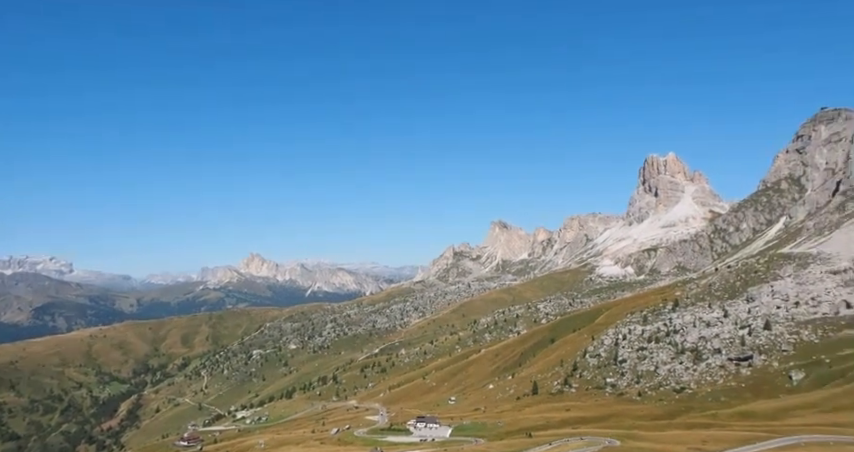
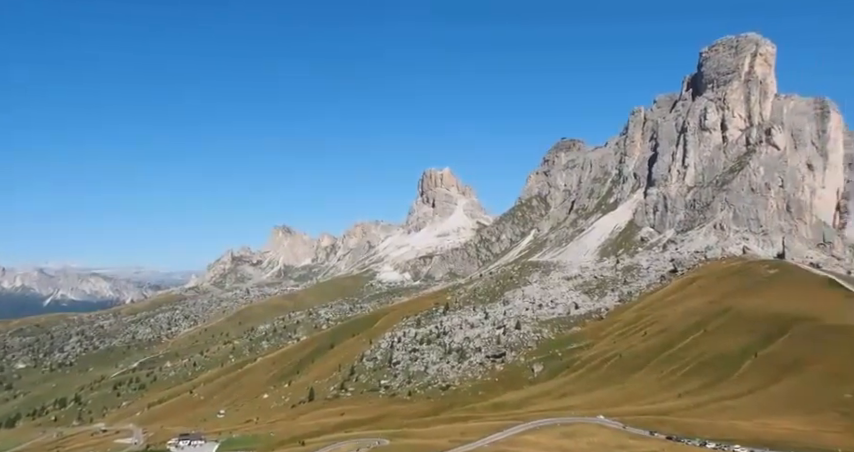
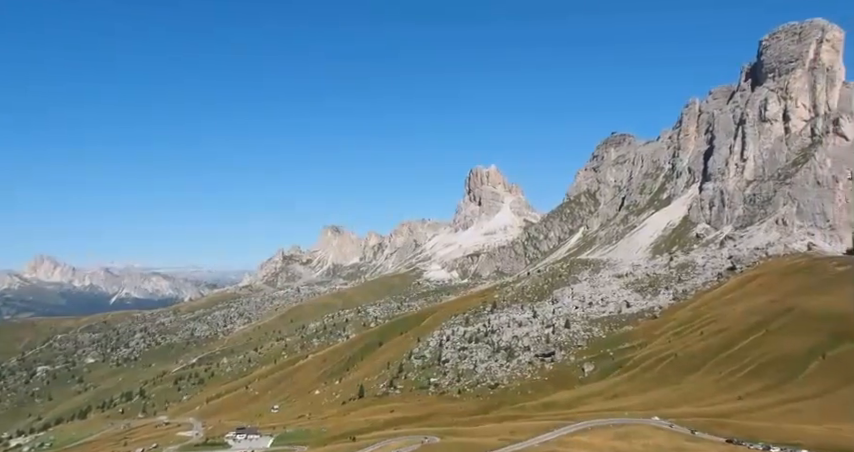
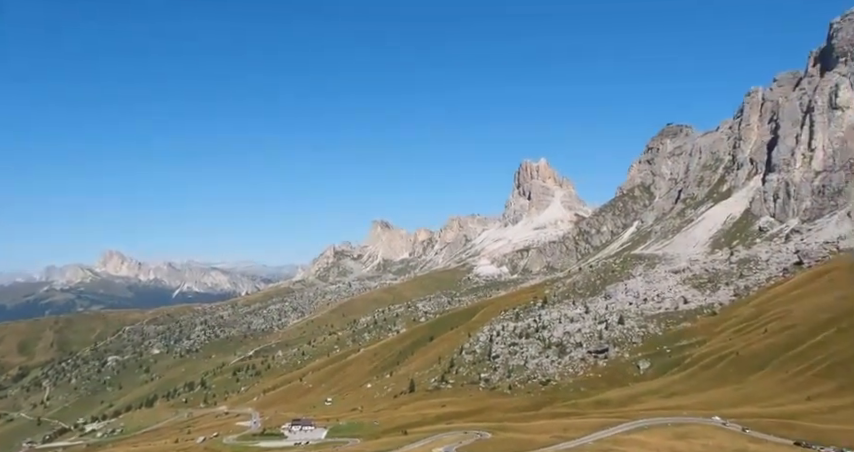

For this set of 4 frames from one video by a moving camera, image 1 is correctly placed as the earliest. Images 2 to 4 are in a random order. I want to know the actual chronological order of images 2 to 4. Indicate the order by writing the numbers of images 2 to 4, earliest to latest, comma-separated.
4, 3, 2
